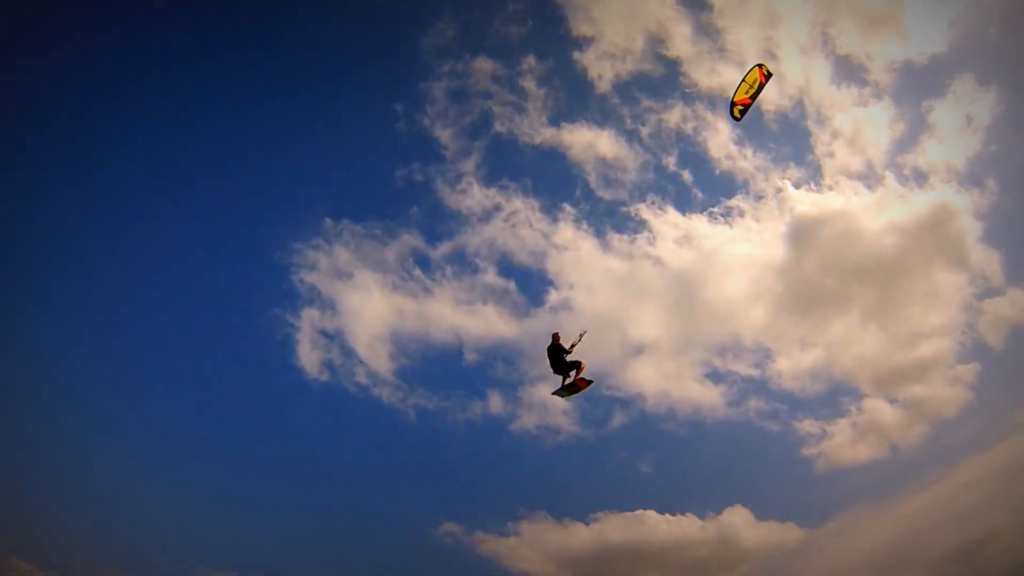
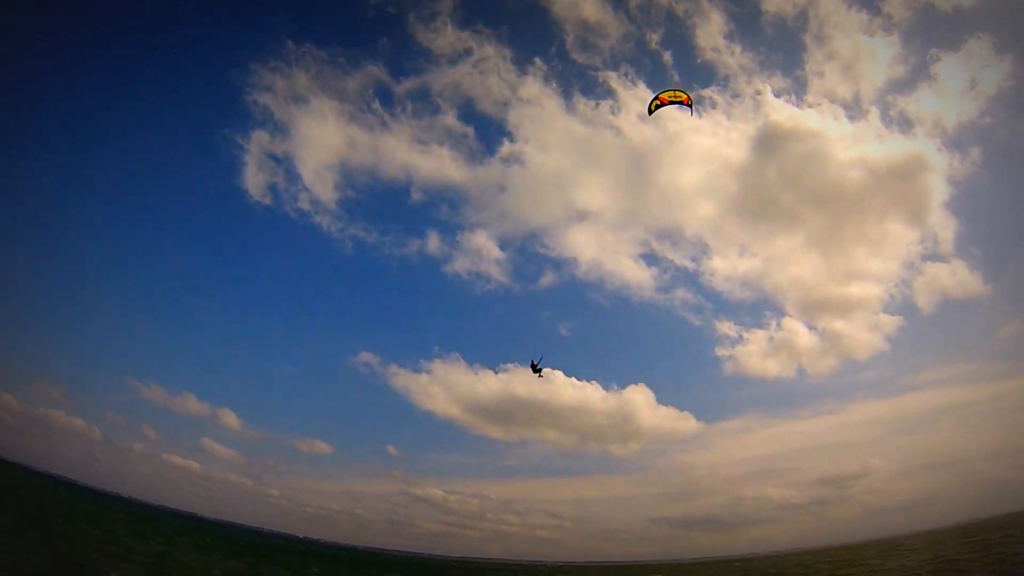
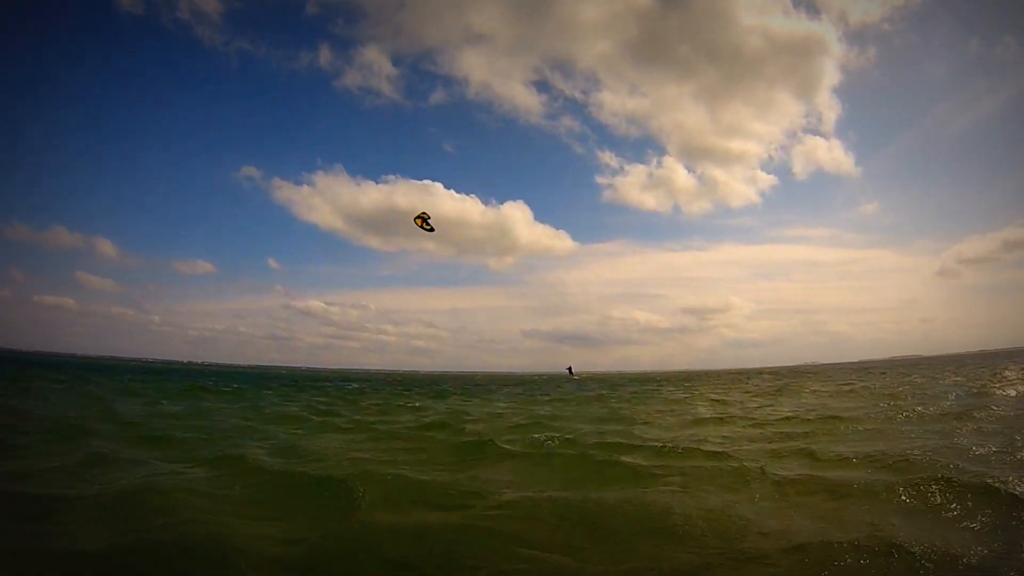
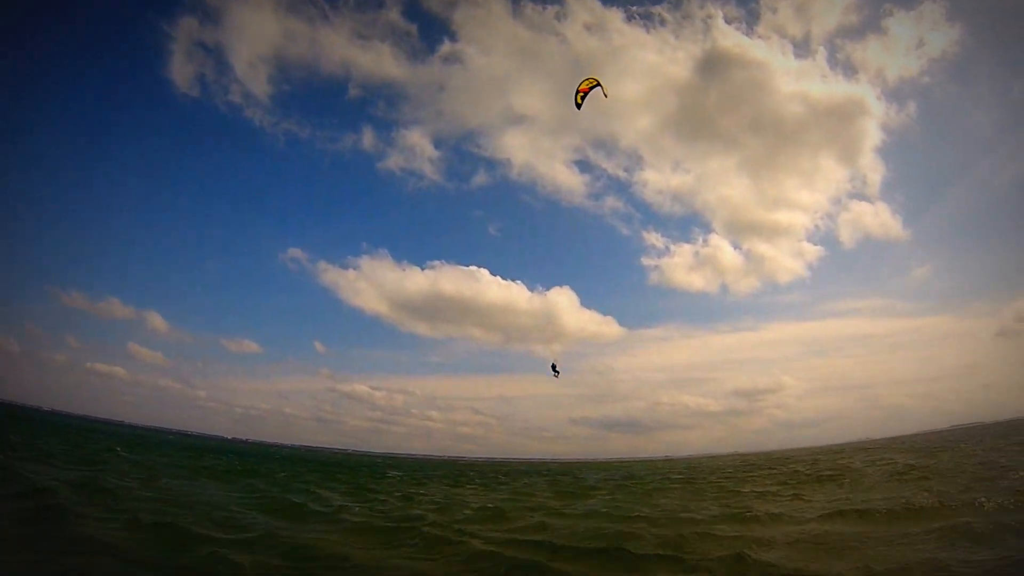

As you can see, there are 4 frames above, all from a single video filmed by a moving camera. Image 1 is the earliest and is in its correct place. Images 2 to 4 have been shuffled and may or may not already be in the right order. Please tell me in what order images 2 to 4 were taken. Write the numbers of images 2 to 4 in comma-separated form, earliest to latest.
2, 4, 3
